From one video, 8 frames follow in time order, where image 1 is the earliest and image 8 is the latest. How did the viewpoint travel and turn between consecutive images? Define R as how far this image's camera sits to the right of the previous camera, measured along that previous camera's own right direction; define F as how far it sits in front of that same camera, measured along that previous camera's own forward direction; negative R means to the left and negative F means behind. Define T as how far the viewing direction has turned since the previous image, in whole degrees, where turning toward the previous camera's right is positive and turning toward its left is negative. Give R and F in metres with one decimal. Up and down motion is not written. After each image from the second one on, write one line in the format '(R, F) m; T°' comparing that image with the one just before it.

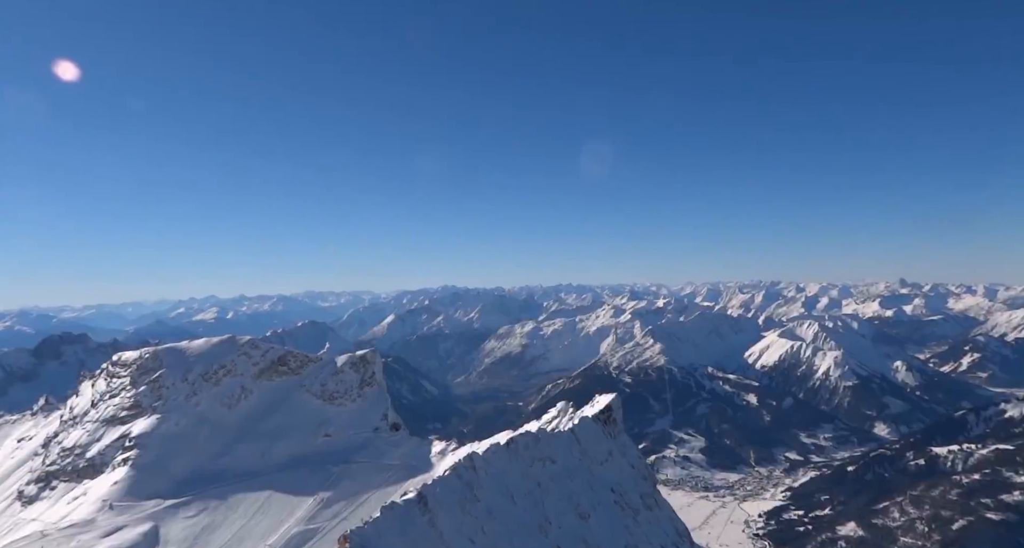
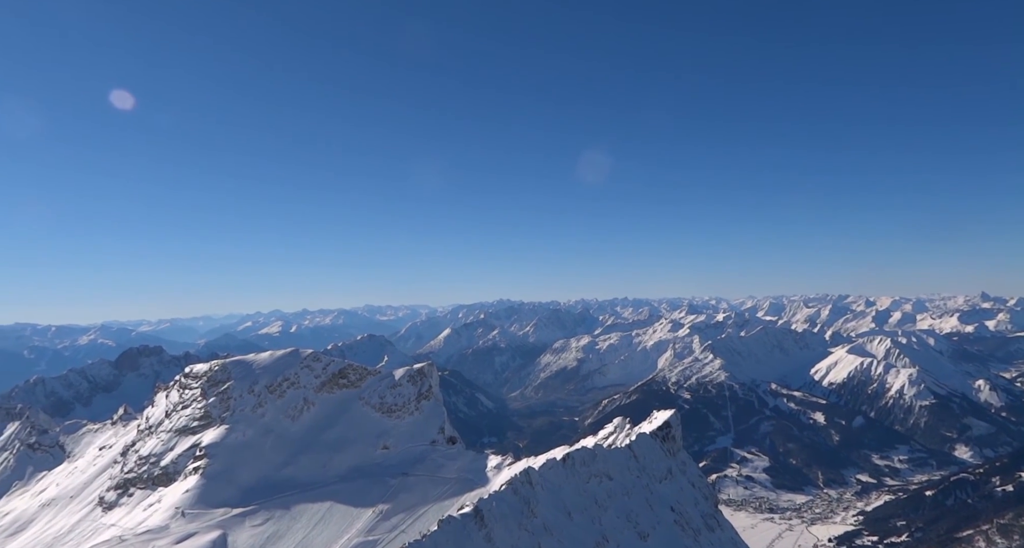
(+43.1, -3.7) m; -5°
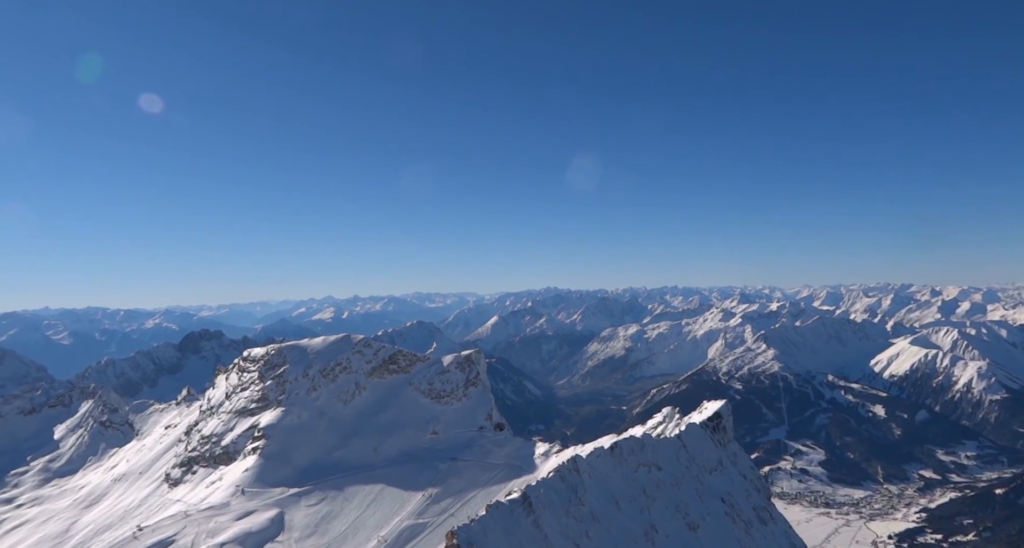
(+54.8, +8.3) m; -5°
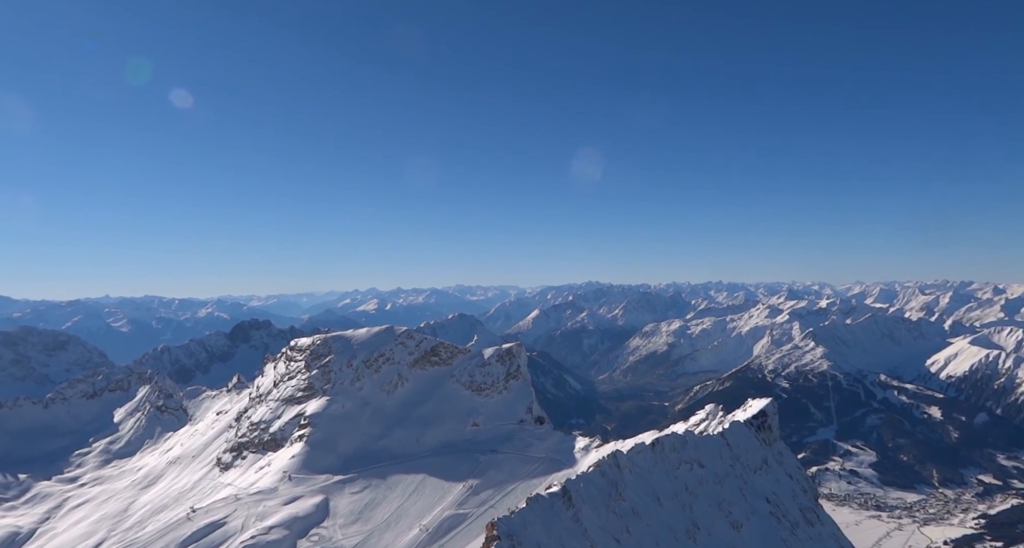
(+0.2, -2.0) m; -3°
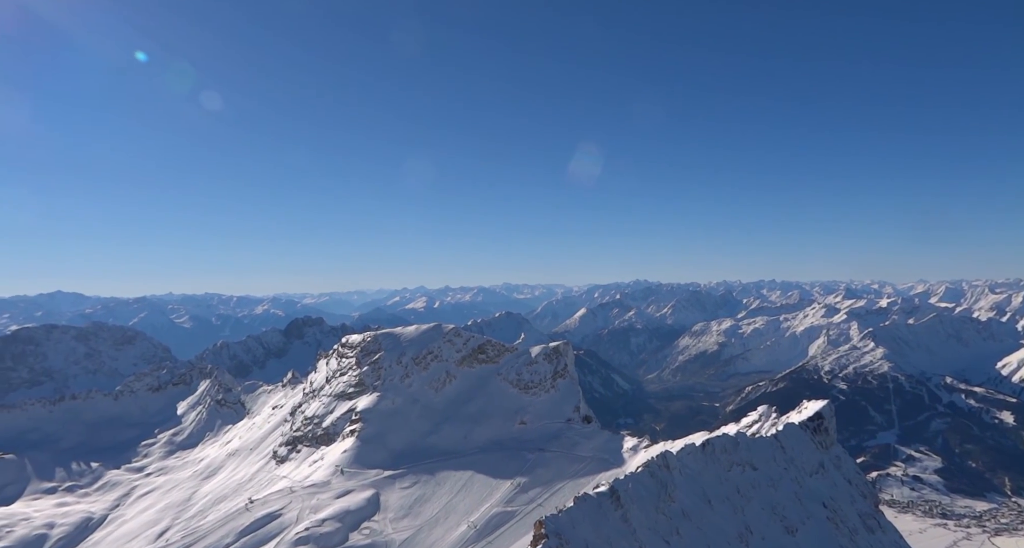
(+18.5, +0.2) m; -4°
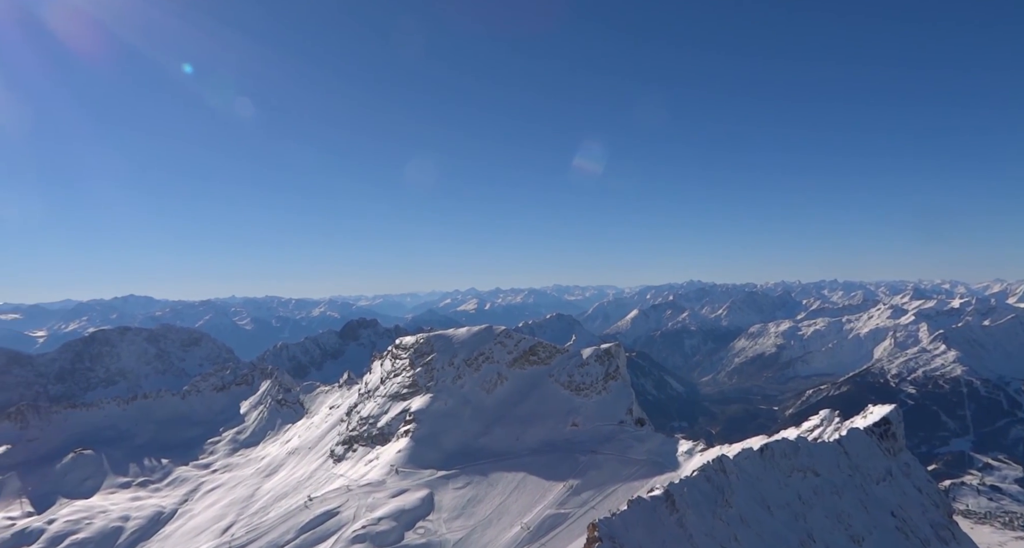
(+40.8, +5.6) m; -5°
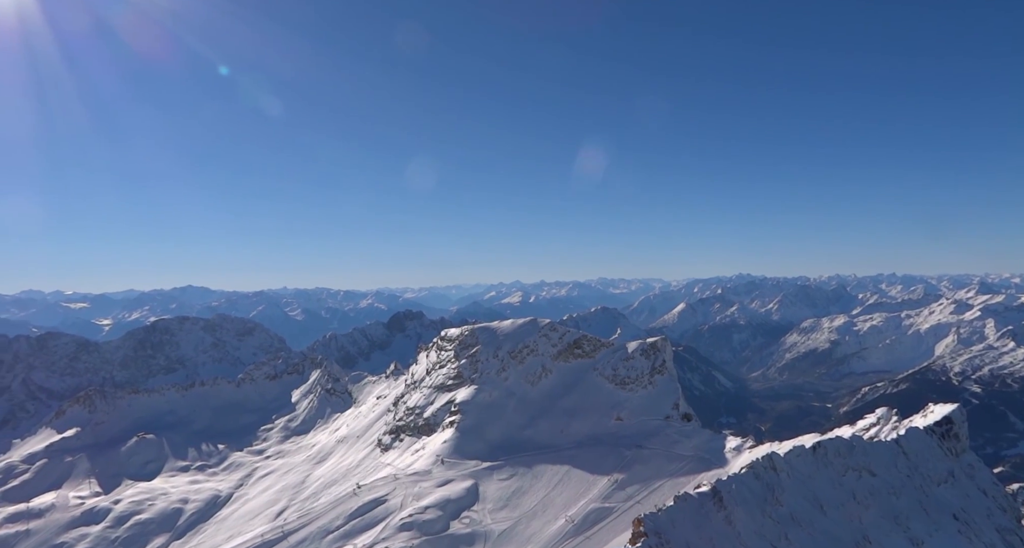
(-1.0, -0.4) m; -3°
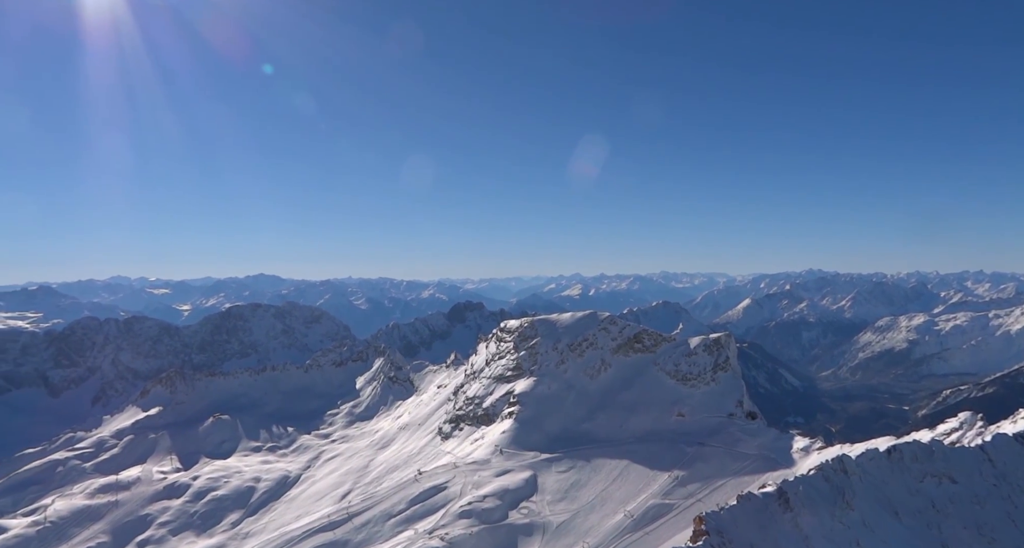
(+24.4, +7.0) m; -5°
